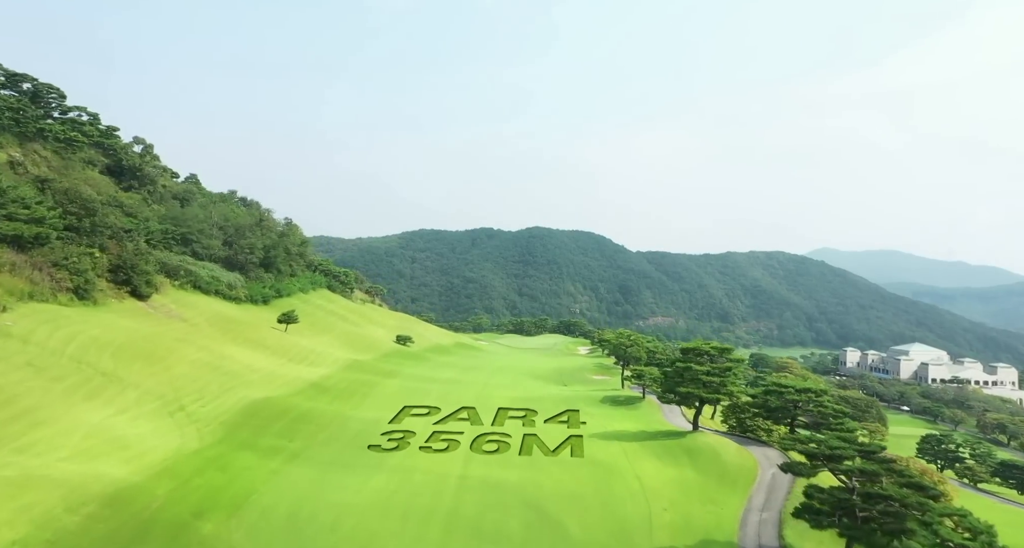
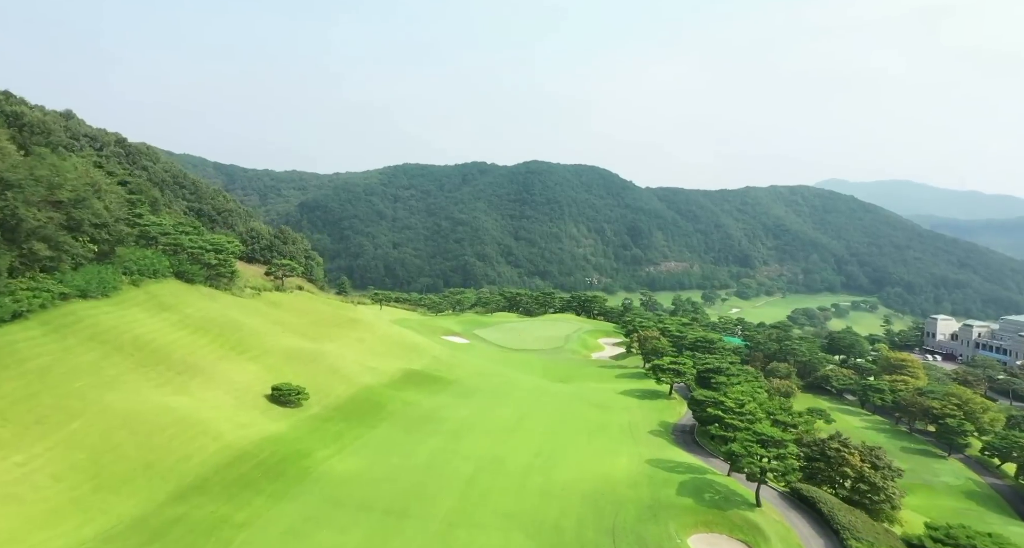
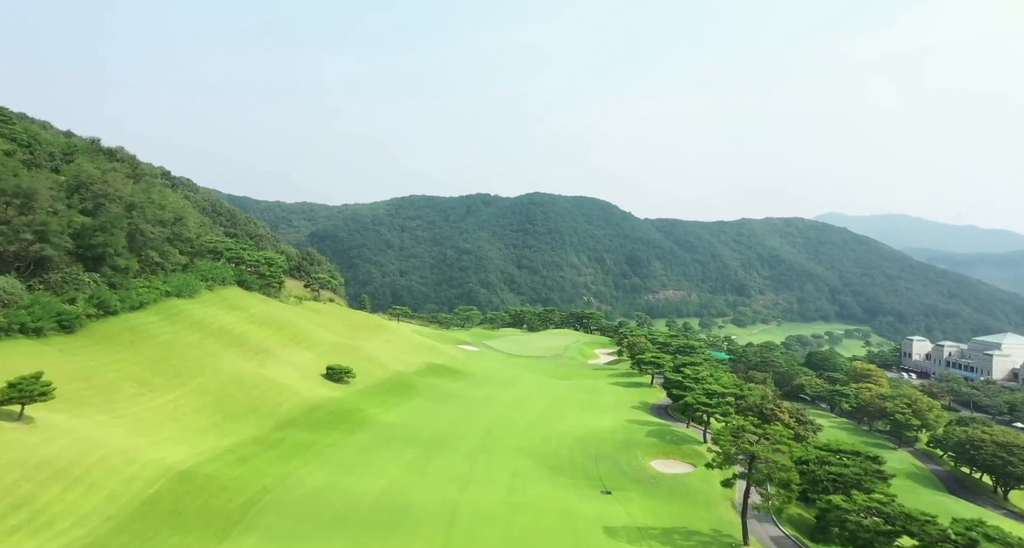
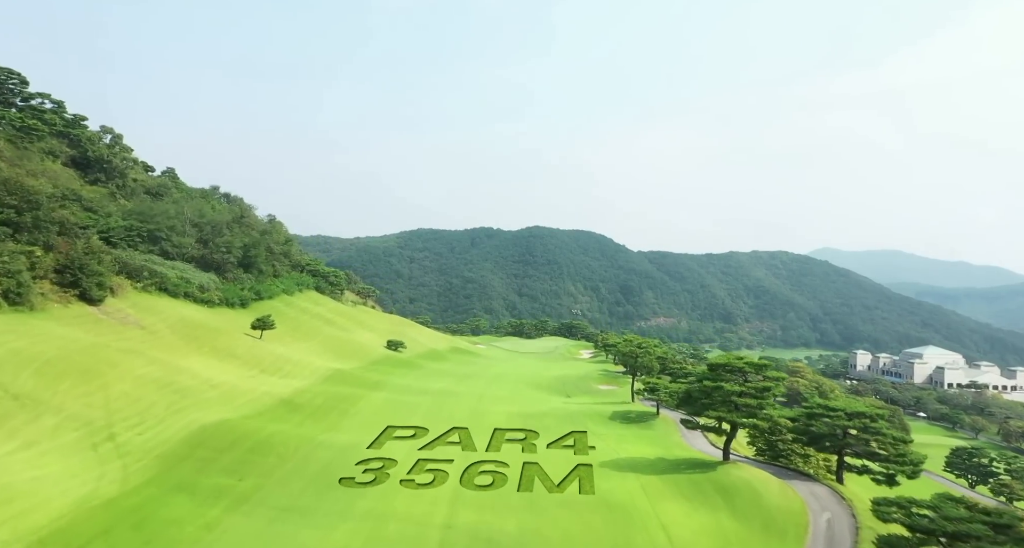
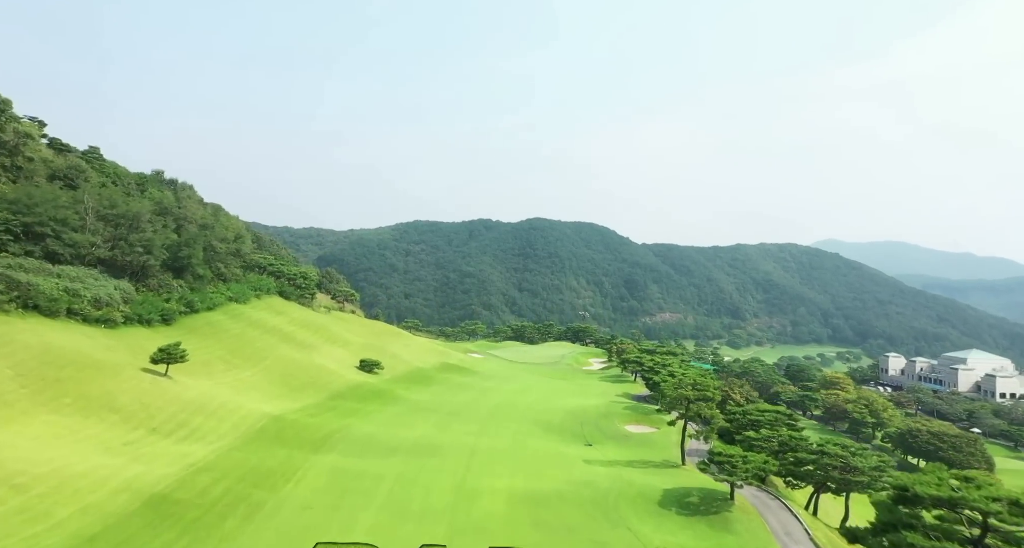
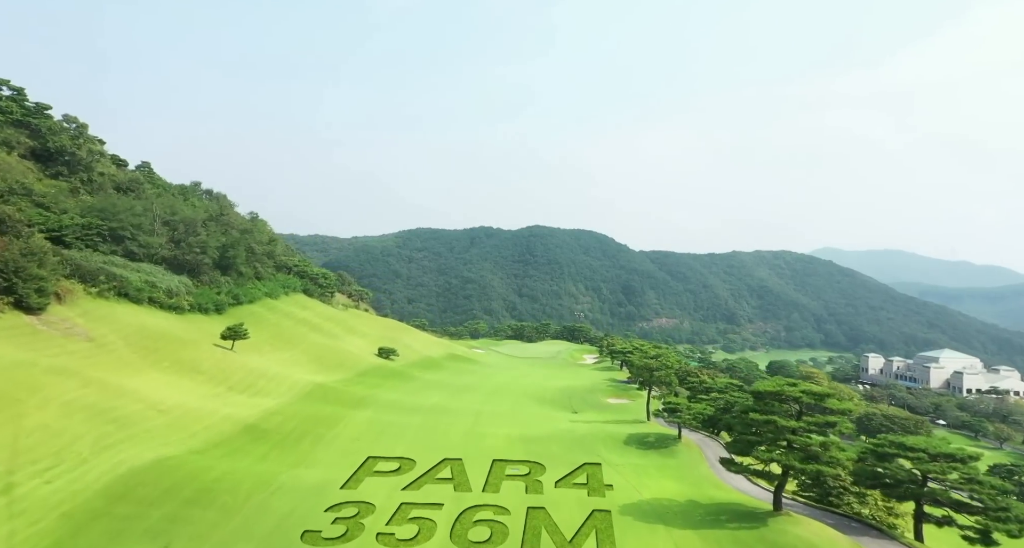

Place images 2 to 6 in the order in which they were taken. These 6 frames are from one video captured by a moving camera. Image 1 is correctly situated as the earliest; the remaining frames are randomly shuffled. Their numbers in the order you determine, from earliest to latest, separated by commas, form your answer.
4, 6, 5, 3, 2
